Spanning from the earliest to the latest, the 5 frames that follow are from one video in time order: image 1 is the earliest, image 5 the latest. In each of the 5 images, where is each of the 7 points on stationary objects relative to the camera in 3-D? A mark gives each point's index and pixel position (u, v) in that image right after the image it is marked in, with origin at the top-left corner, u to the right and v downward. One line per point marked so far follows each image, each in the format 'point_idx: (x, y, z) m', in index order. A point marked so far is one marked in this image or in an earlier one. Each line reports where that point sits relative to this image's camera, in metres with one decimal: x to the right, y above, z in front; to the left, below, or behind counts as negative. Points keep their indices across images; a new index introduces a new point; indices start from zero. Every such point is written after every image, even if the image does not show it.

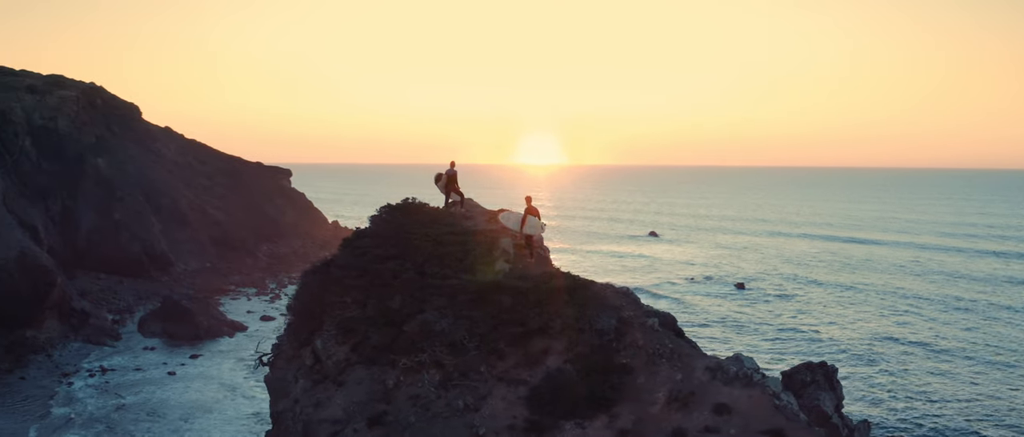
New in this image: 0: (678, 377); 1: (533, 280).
0: (+1.4, -1.4, +9.7) m
1: (+0.2, -0.6, +11.0) m
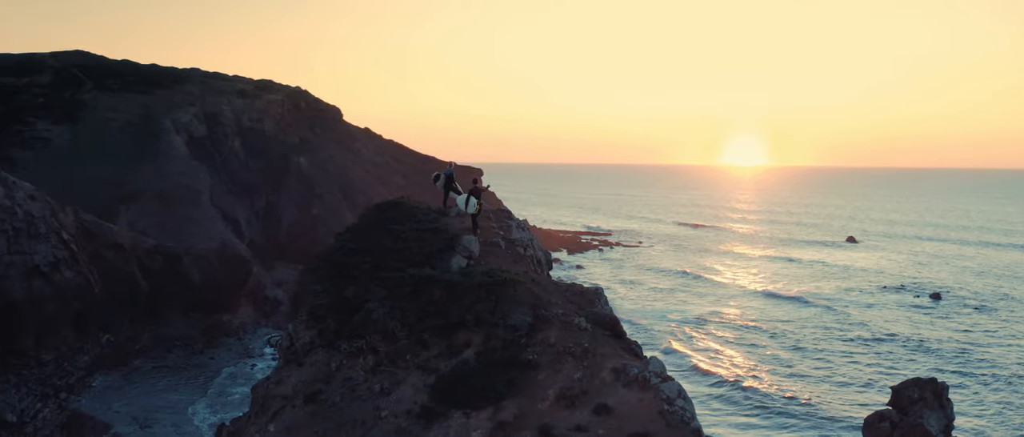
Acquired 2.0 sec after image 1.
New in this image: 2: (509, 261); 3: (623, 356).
0: (+0.6, -1.4, +9.7) m
1: (-0.4, -0.6, +11.3) m
2: (0.0, -0.5, +12.0) m
3: (+1.0, -1.3, +9.9) m
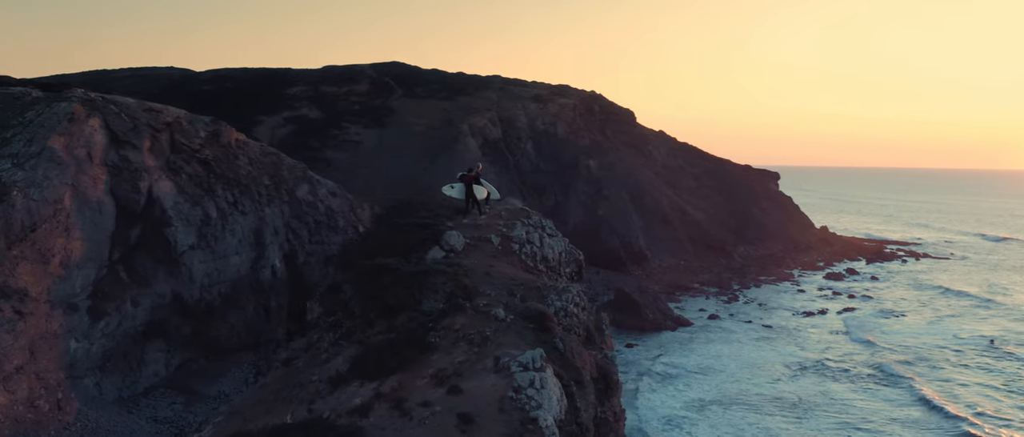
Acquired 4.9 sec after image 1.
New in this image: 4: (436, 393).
0: (-0.5, -1.4, +10.4) m
1: (-0.8, -0.5, +12.2) m
2: (-0.3, -0.4, +12.7) m
3: (0.0, -1.2, +10.5) m
4: (-0.7, -1.6, +9.9) m
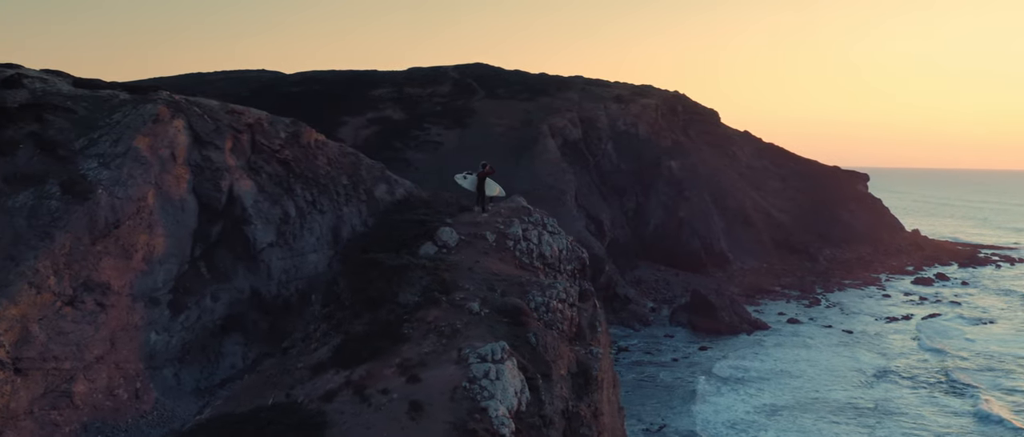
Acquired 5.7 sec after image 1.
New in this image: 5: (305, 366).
0: (-0.8, -1.3, +10.7) m
1: (-1.0, -0.5, +12.5) m
2: (-0.4, -0.4, +13.0) m
3: (-0.3, -1.2, +10.7) m
4: (-1.1, -1.5, +10.2) m
5: (-2.3, -1.6, +11.5) m
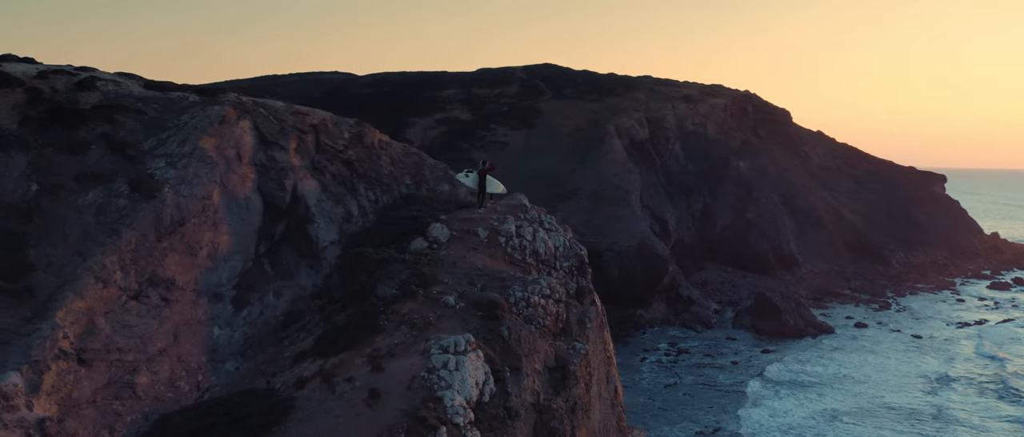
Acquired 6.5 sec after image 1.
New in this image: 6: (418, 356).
0: (-1.2, -1.3, +11.0) m
1: (-1.2, -0.5, +12.8) m
2: (-0.5, -0.4, +13.3) m
3: (-0.7, -1.2, +11.0) m
4: (-1.4, -1.5, +10.5) m
5: (-2.5, -1.6, +11.9) m
6: (-0.9, -1.4, +10.6) m
